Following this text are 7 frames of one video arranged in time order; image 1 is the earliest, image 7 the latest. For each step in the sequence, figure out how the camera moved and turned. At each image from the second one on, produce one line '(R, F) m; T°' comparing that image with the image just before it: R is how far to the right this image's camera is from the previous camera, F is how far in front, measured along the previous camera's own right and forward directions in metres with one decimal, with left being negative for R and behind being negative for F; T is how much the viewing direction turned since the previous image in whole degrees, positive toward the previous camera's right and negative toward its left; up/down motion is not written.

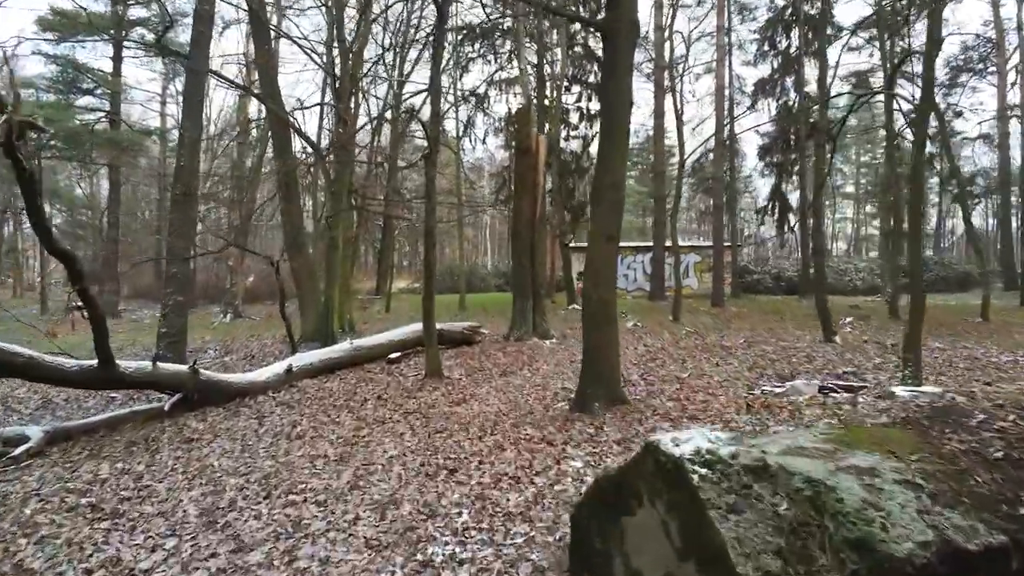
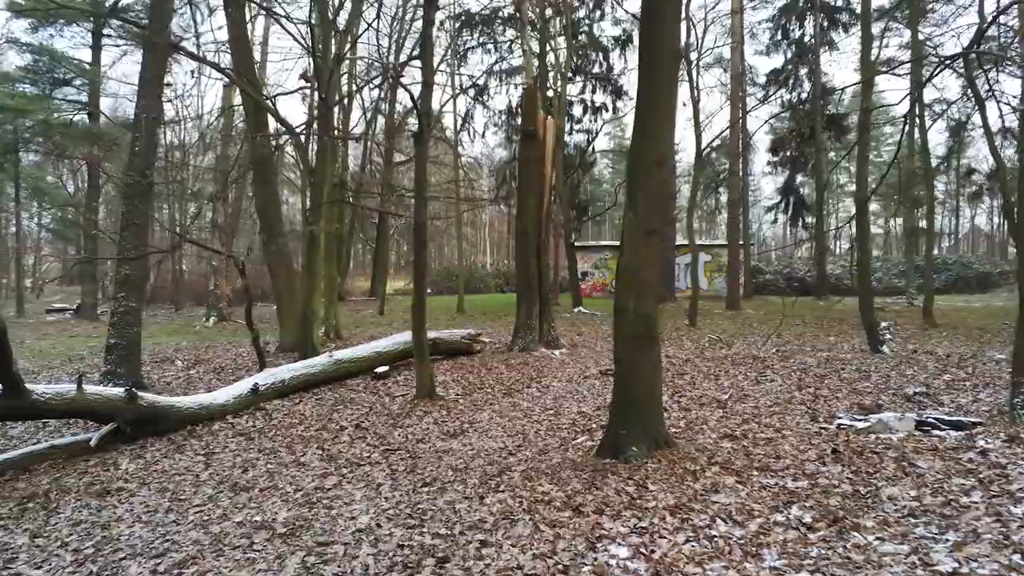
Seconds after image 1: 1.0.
(-0.1, +1.4) m; 0°
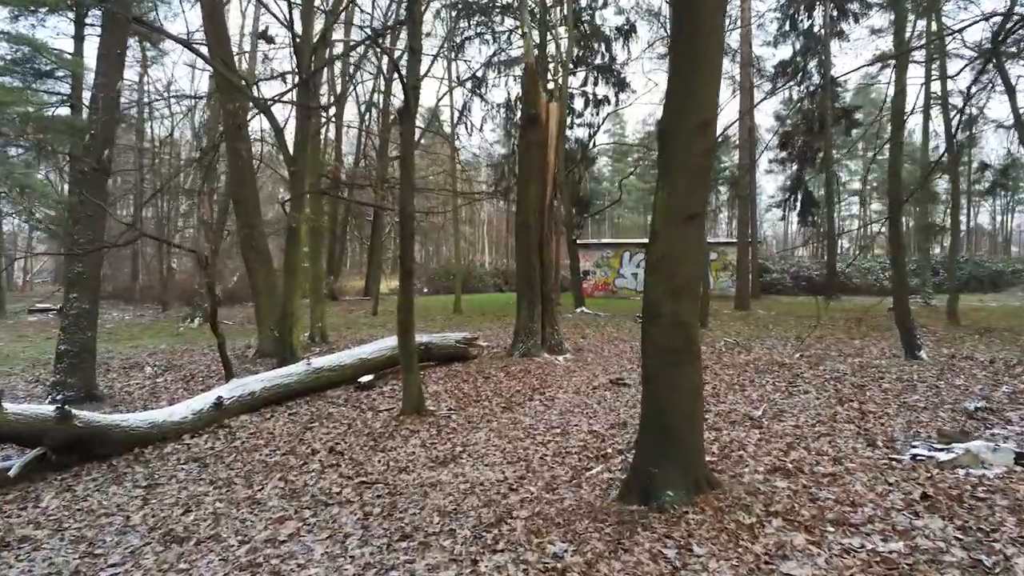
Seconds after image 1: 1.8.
(0.0, +1.0) m; 0°
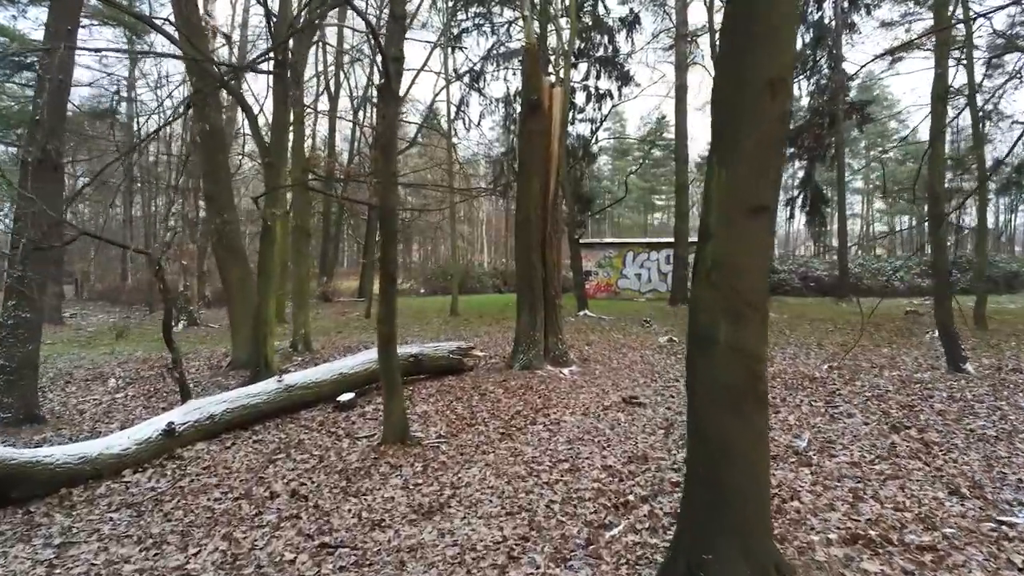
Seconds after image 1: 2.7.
(0.0, +1.0) m; 0°
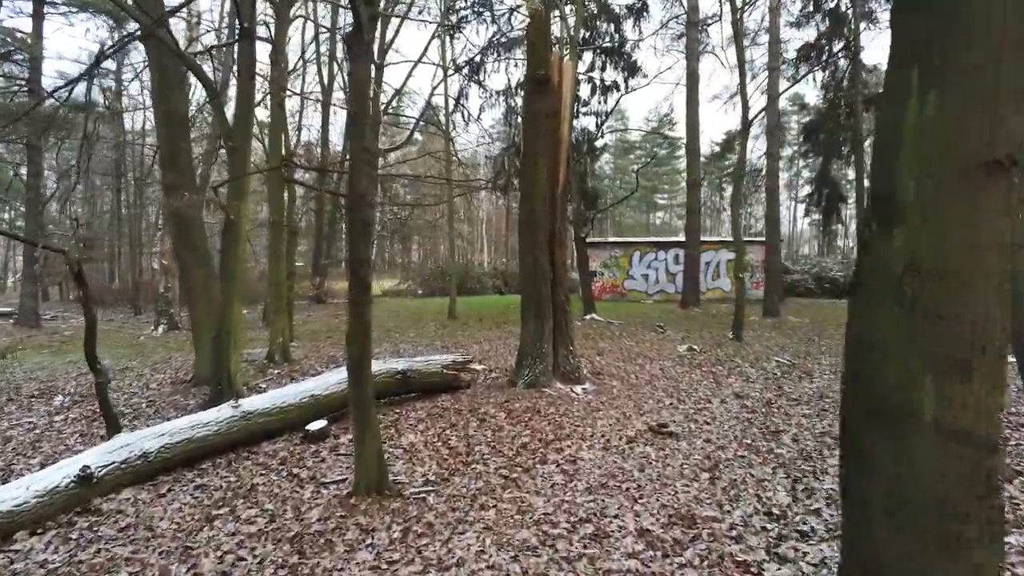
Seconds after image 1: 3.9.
(0.0, +1.2) m; 0°
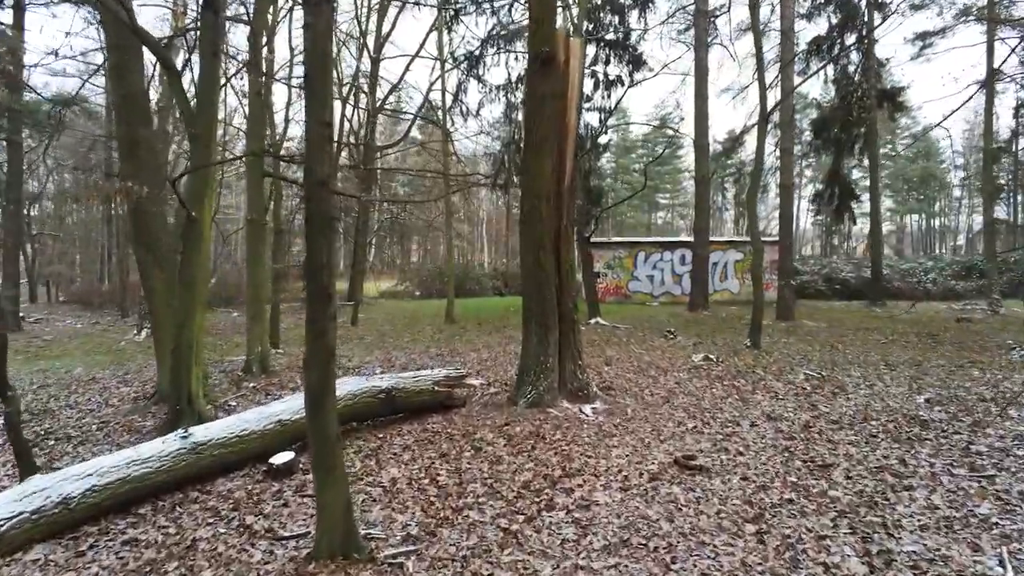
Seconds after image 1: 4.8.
(0.0, +0.9) m; 0°
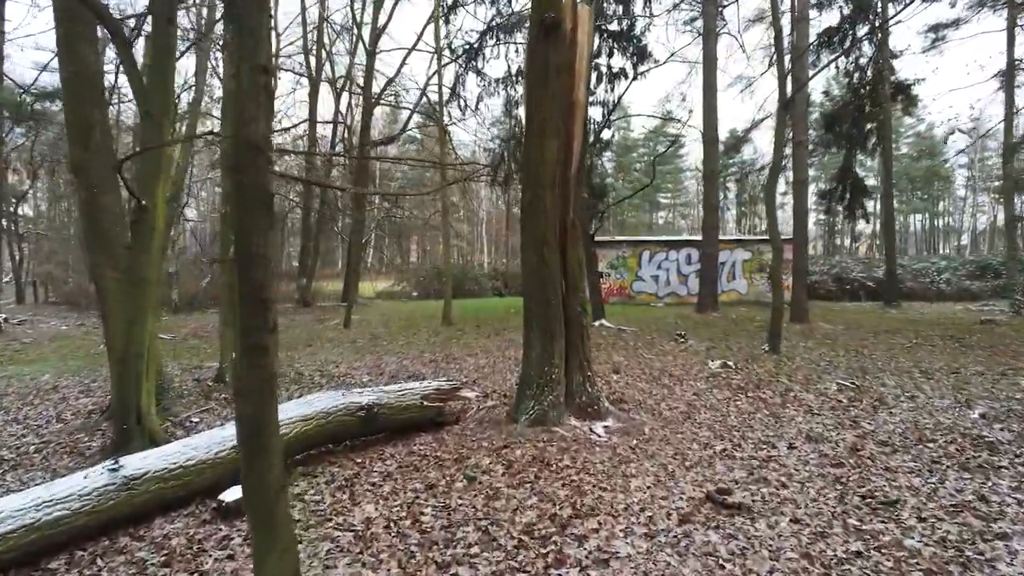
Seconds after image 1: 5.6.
(0.0, +0.9) m; 0°
